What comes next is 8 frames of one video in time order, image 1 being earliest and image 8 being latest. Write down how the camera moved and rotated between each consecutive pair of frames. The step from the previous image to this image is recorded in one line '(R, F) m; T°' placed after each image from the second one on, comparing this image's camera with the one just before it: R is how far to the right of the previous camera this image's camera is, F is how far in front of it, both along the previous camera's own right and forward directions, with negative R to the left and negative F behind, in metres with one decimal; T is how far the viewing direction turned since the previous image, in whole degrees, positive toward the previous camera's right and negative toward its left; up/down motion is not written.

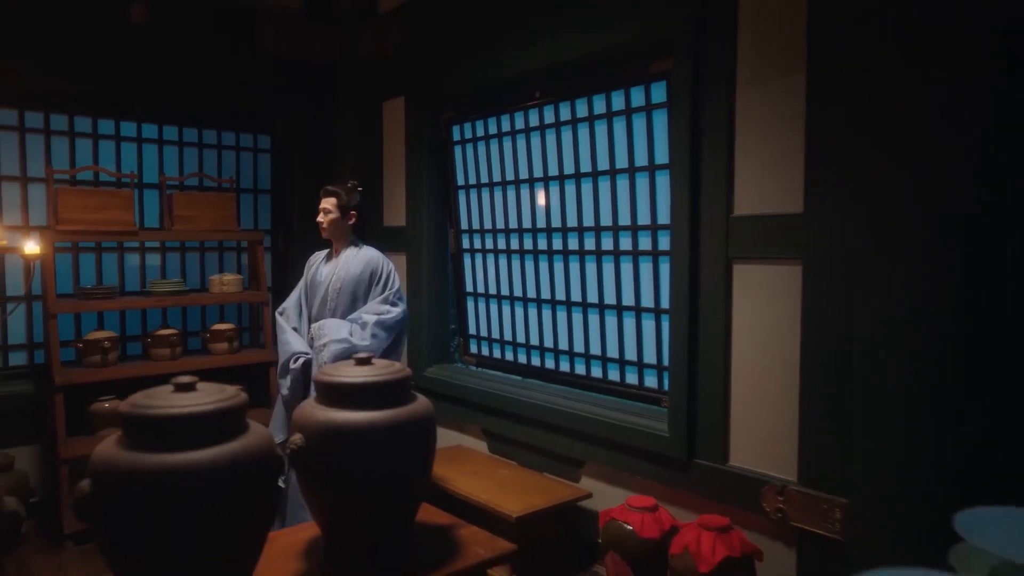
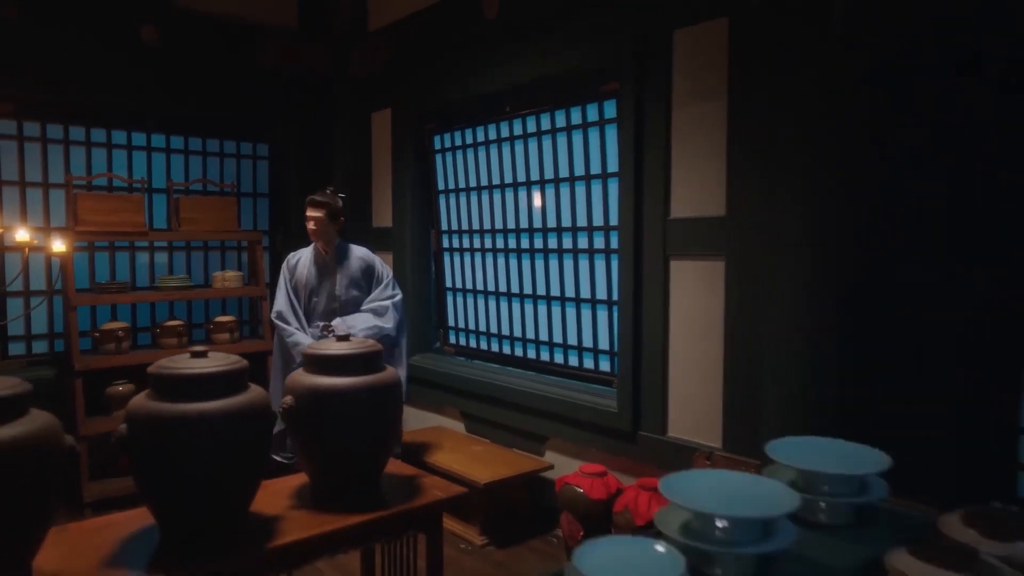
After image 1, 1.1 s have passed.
(+0.1, -0.4) m; 0°
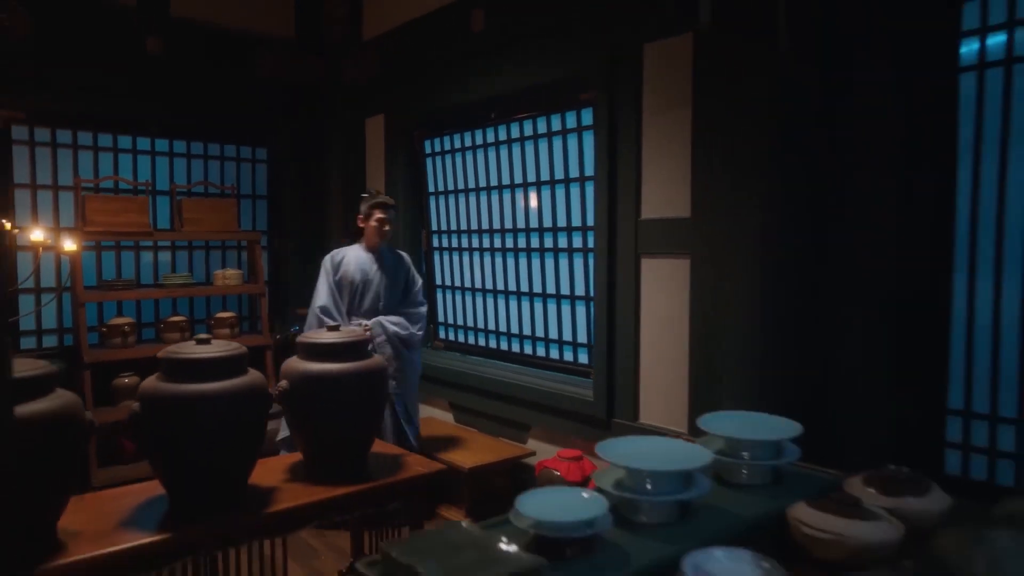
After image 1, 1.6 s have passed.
(+0.1, -0.2) m; 0°
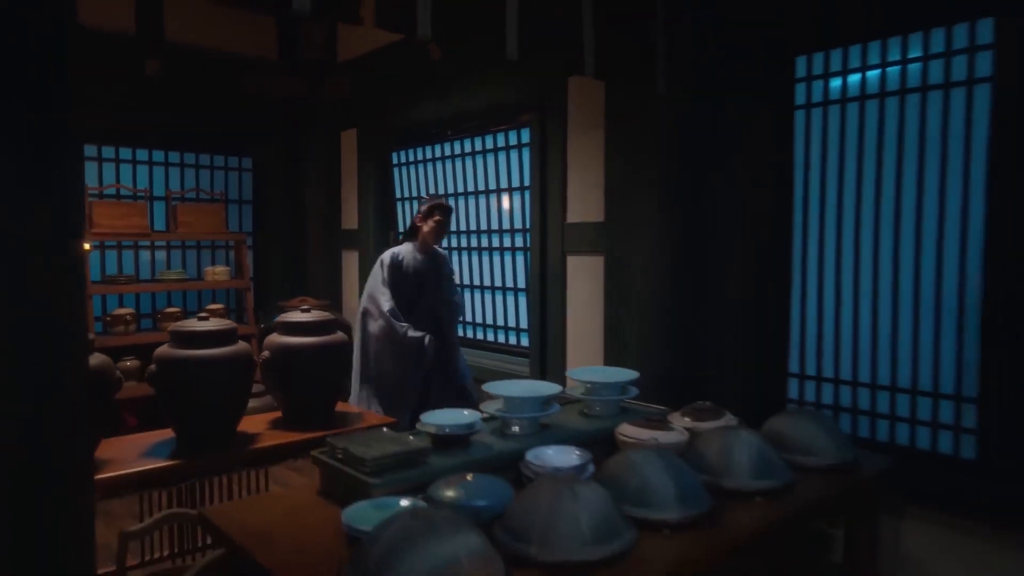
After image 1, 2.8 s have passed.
(+0.2, -0.6) m; +1°
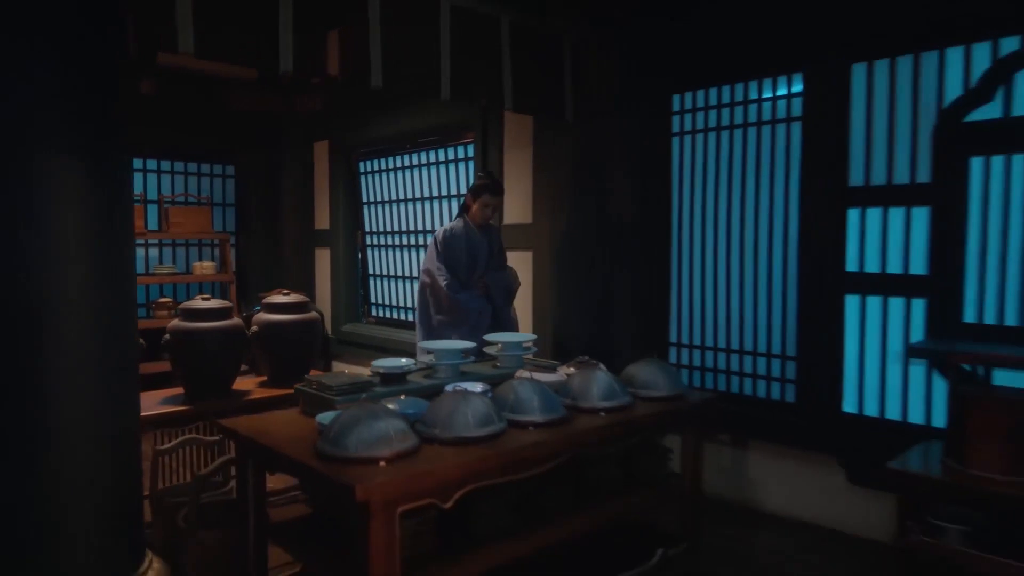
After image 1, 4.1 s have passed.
(+0.2, -0.7) m; +2°
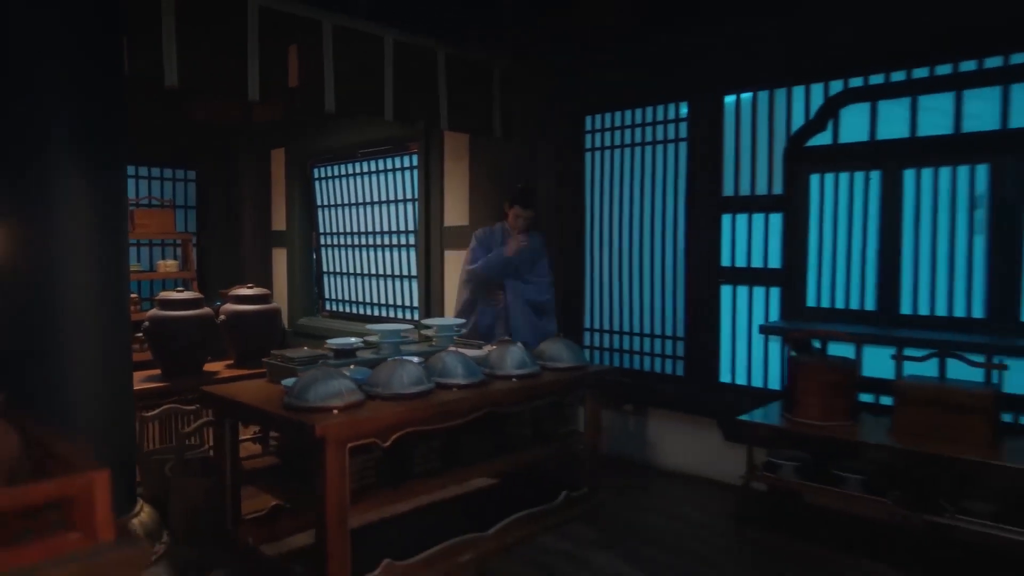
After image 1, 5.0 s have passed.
(+0.1, -0.6) m; +3°
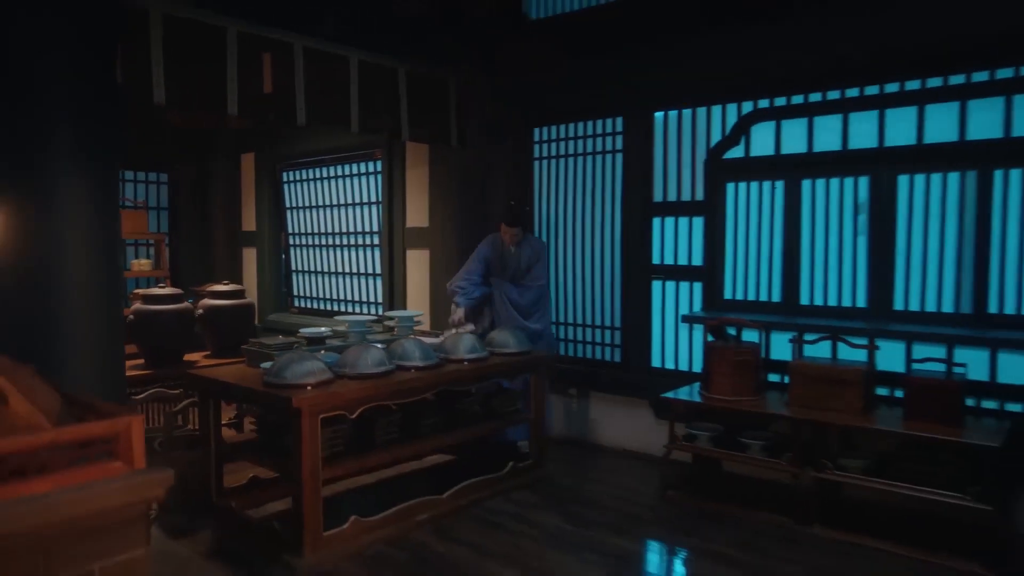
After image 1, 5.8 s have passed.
(+0.1, -0.4) m; +3°
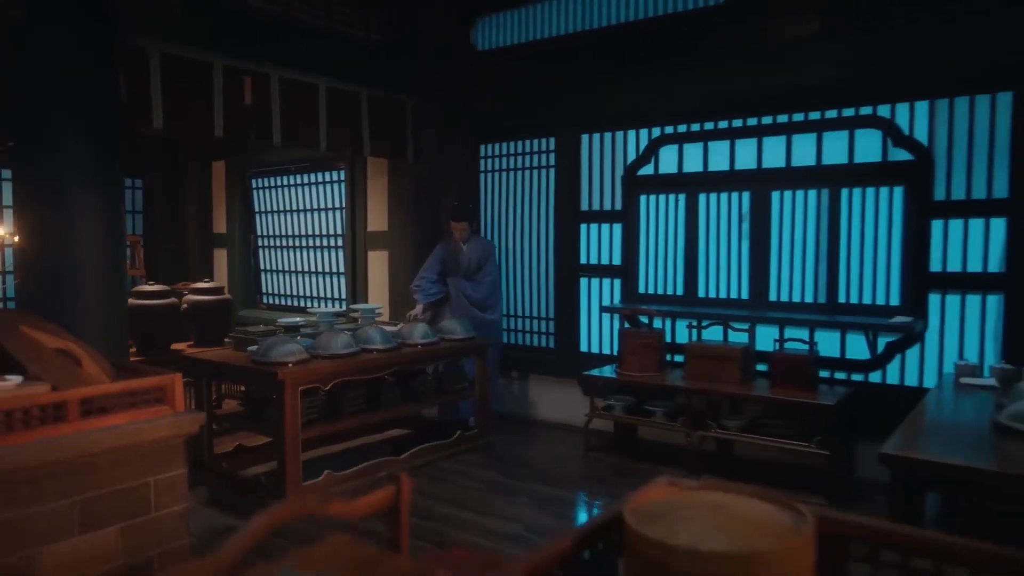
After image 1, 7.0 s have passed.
(+0.1, -0.6) m; +3°
